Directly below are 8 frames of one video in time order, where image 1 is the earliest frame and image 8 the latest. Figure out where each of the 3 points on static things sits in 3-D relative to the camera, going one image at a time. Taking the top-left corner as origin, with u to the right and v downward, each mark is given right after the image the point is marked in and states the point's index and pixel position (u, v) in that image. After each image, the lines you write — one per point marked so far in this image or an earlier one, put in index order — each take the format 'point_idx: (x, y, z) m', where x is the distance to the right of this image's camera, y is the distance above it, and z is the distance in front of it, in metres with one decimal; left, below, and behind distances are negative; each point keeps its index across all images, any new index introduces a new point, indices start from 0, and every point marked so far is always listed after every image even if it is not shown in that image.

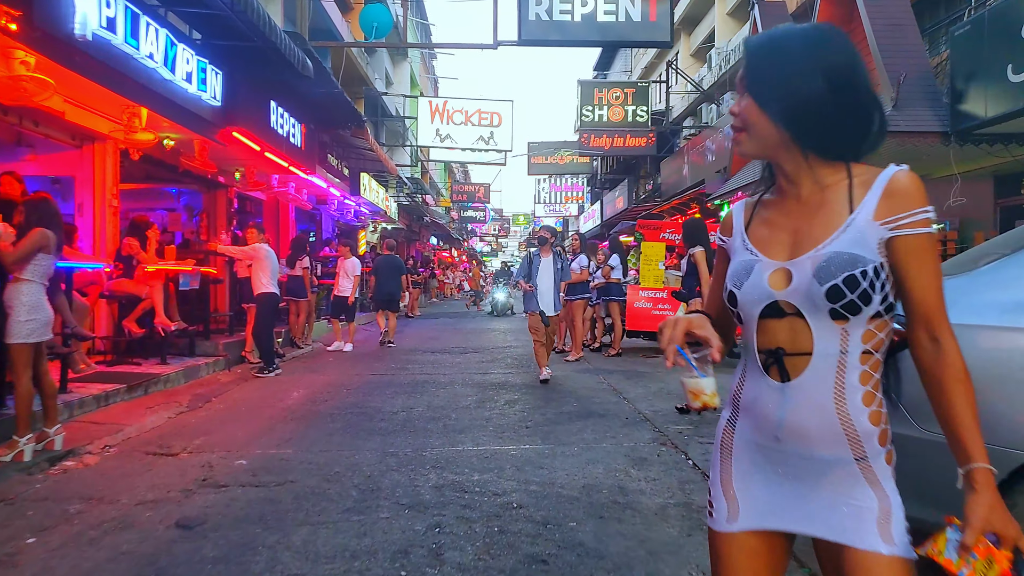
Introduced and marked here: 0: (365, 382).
0: (-1.2, -0.7, +7.5) m
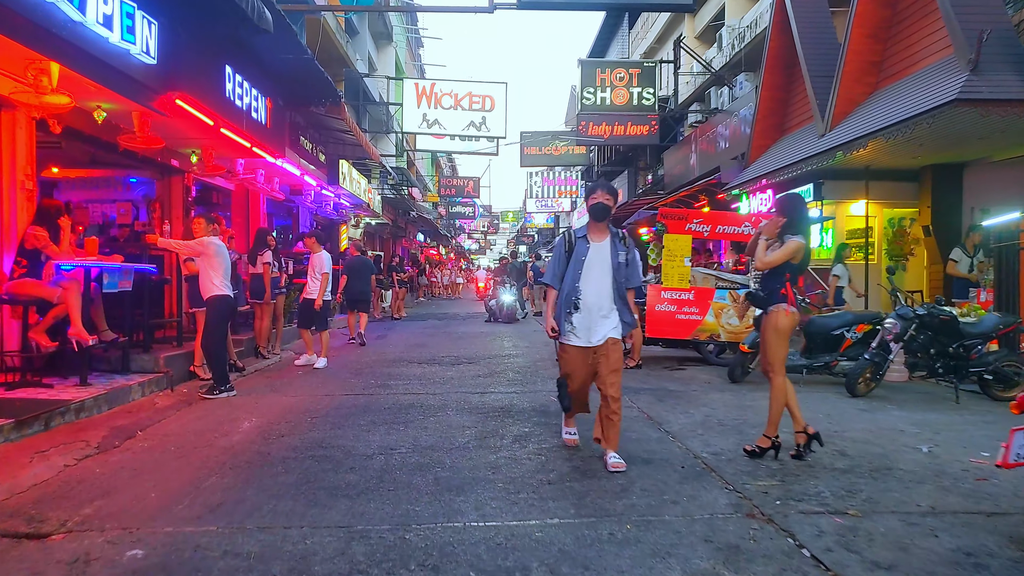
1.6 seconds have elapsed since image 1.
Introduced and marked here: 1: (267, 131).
0: (-1.1, -0.8, +6.1) m
1: (-2.4, +1.5, +9.3) m
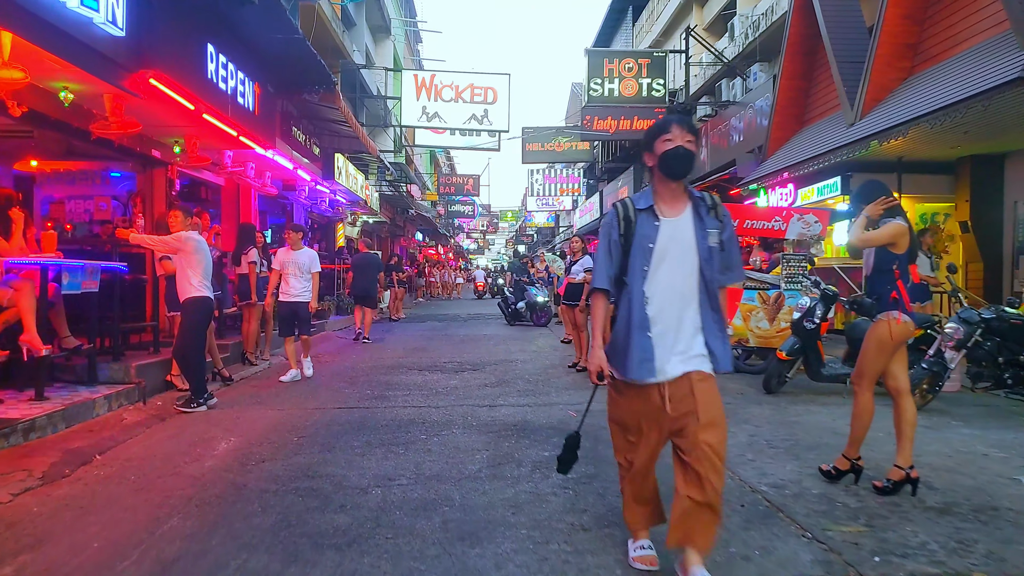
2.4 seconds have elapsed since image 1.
0: (-1.0, -0.8, +5.4) m
1: (-2.3, +1.5, +8.6) m
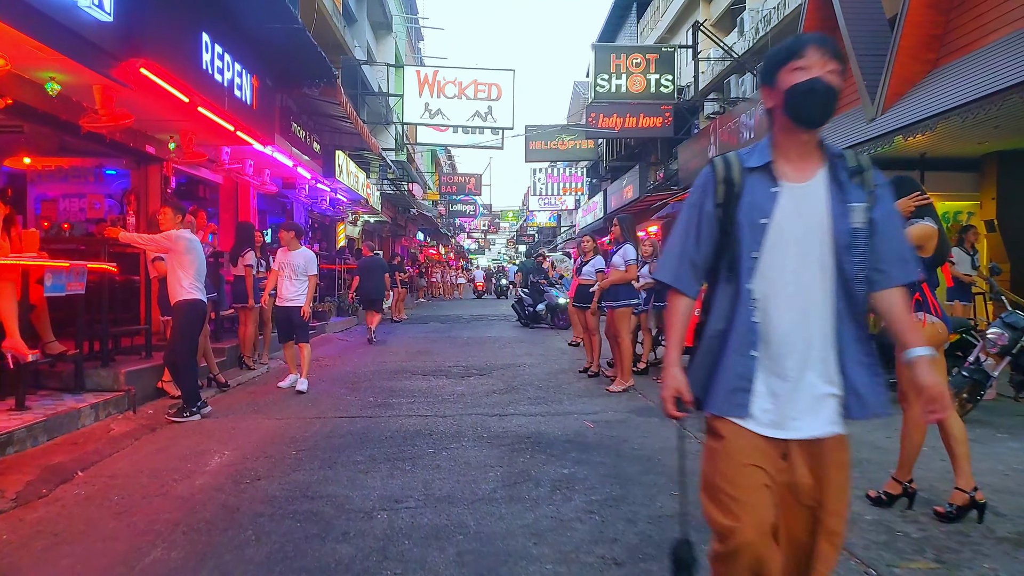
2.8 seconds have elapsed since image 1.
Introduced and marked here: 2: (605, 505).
0: (-1.0, -0.8, +5.0) m
1: (-2.2, +1.5, +8.2) m
2: (+0.3, -0.8, +3.4) m
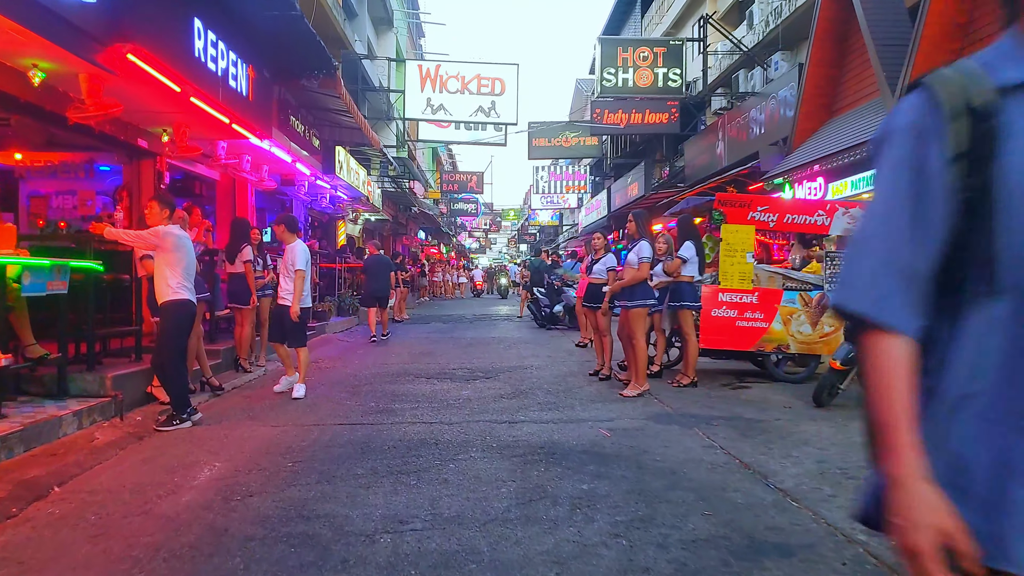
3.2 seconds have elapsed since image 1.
0: (-0.9, -0.8, +4.7) m
1: (-2.2, +1.5, +7.9) m
2: (+0.4, -0.8, +3.1) m
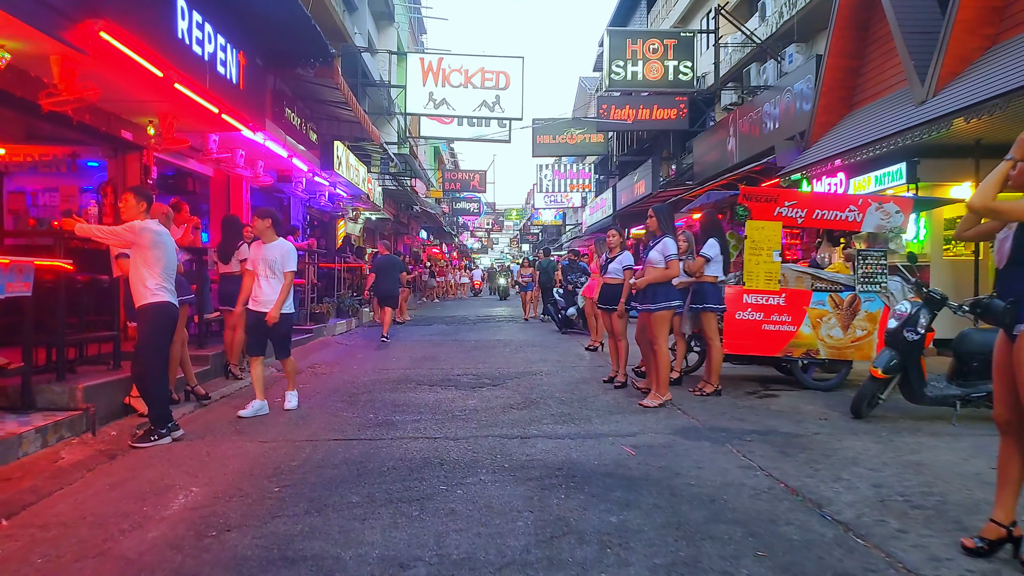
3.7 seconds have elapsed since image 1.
0: (-0.9, -0.8, +4.2) m
1: (-2.1, +1.5, +7.4) m
2: (+0.4, -0.8, +2.6) m
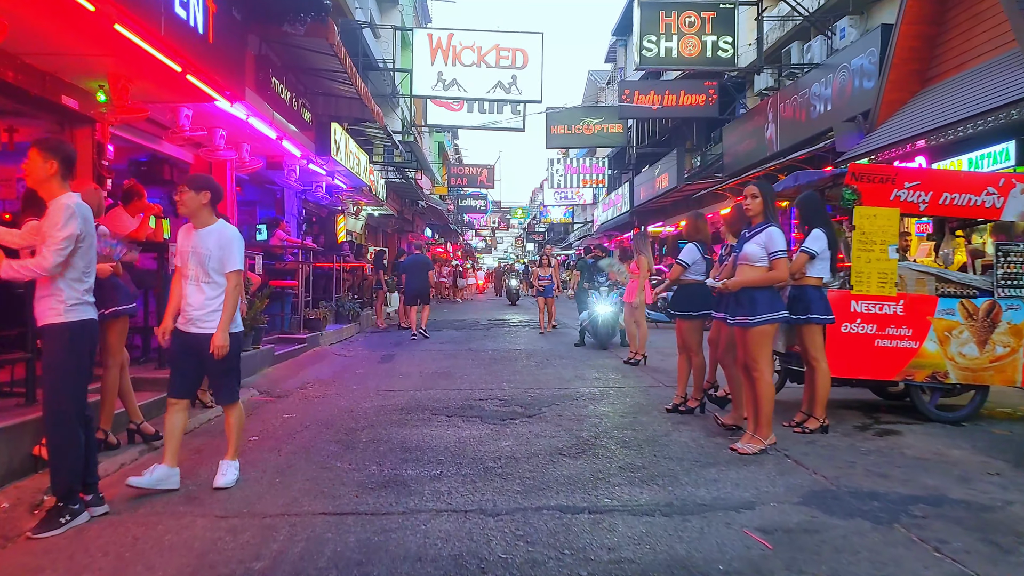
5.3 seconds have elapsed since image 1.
0: (-0.6, -0.8, +2.8) m
1: (-1.9, +1.5, +5.9) m
2: (+0.7, -0.8, +1.1) m
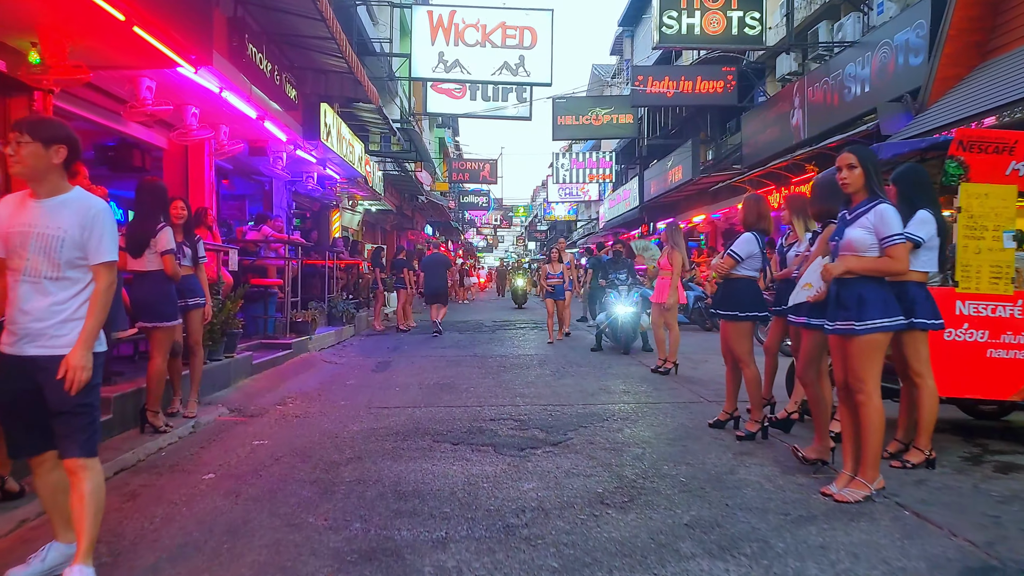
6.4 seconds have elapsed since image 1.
0: (-0.5, -0.8, +1.7) m
1: (-1.8, +1.5, +4.9) m
2: (+0.8, -0.8, +0.1) m
